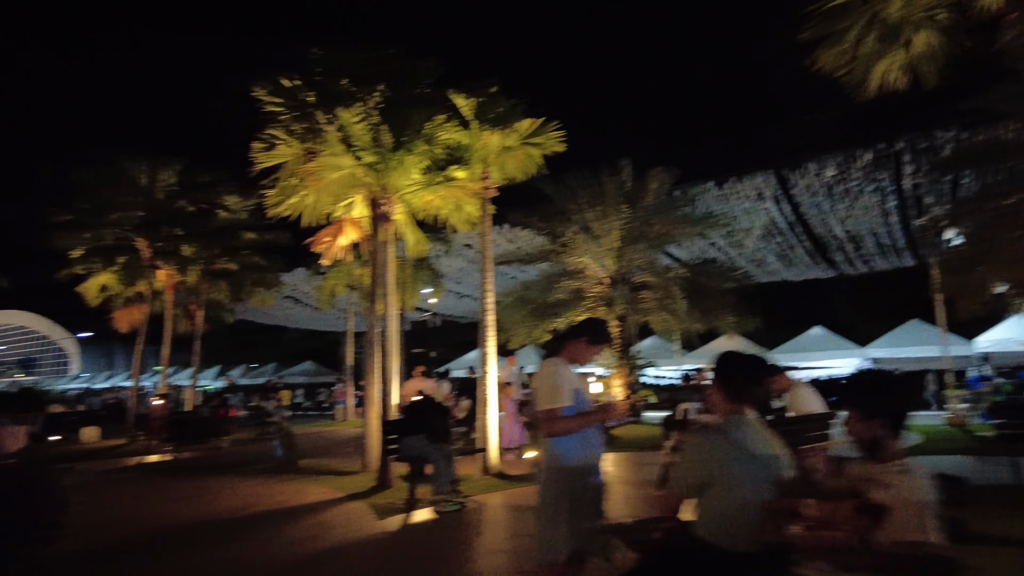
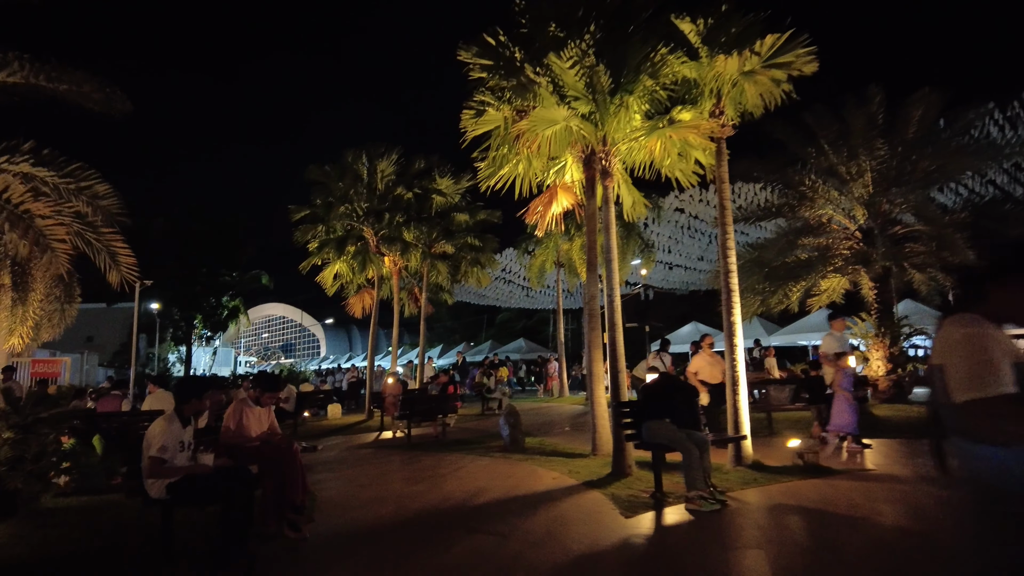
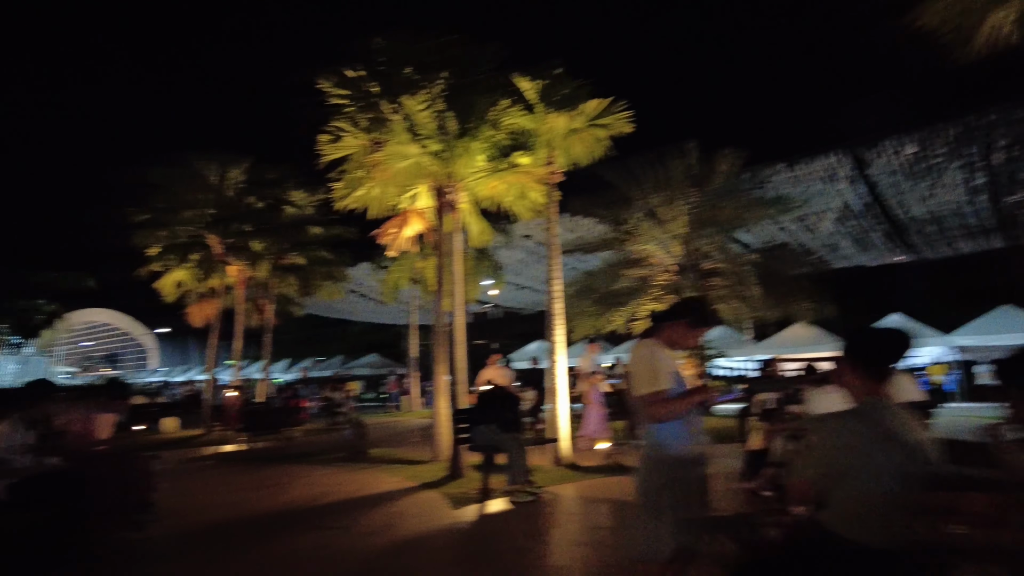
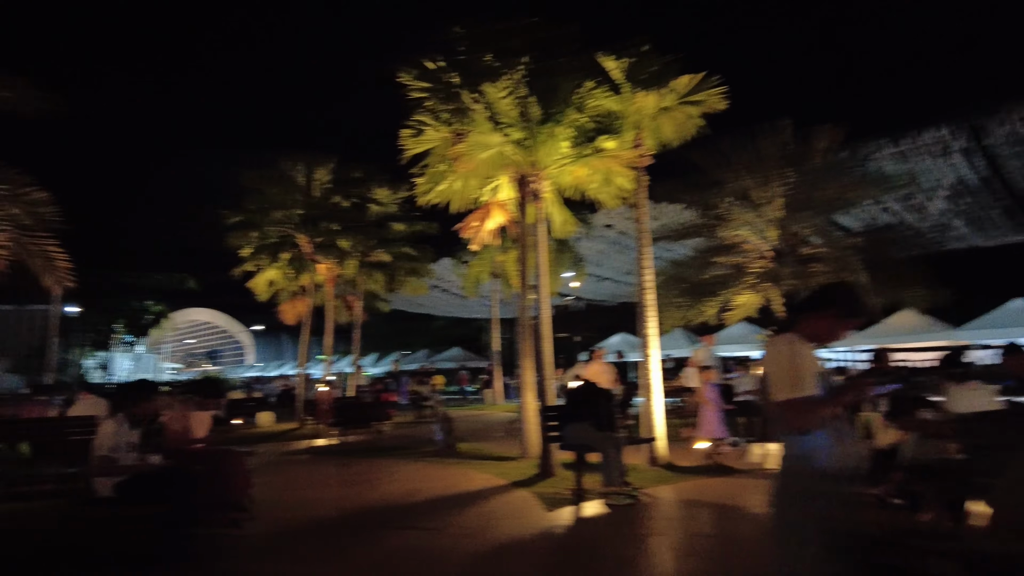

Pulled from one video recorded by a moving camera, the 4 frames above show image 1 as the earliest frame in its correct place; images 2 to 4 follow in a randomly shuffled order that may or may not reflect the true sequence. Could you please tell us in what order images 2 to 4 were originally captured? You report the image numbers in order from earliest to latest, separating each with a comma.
3, 4, 2
